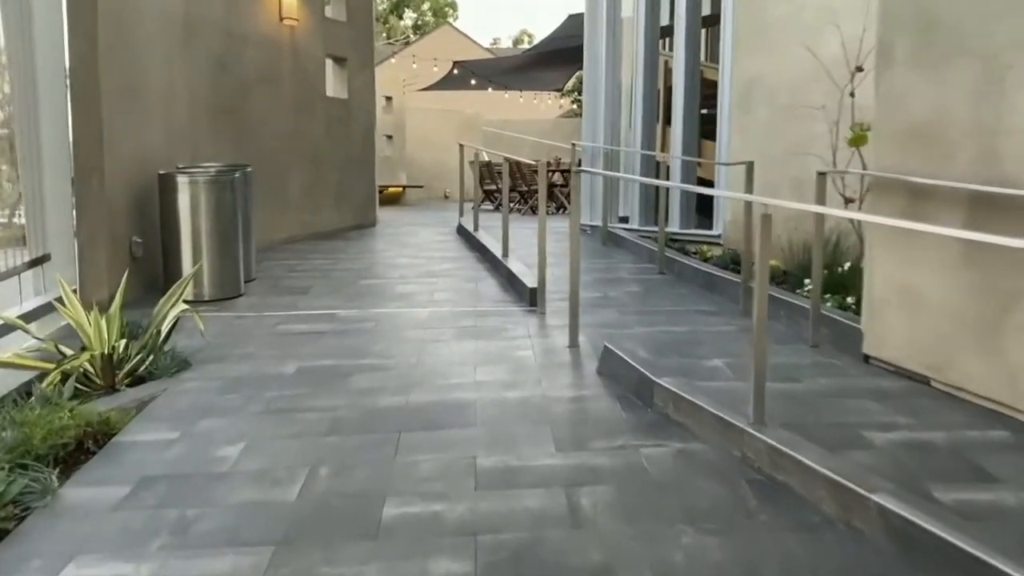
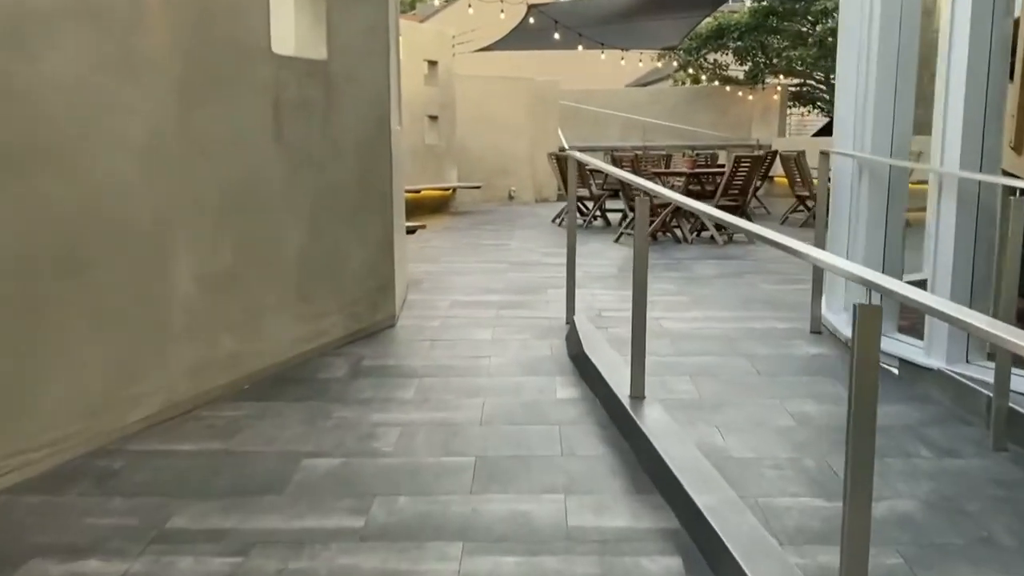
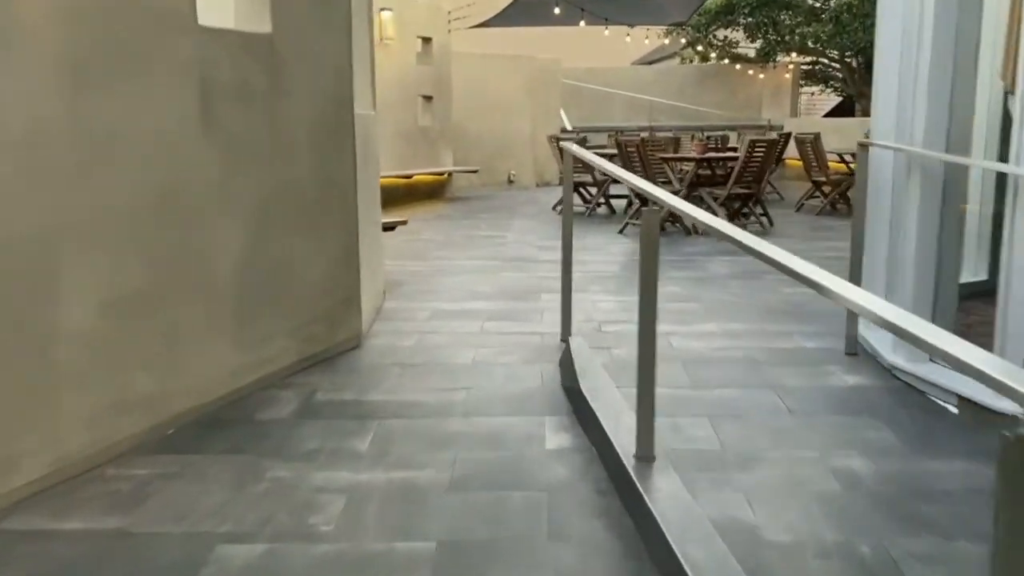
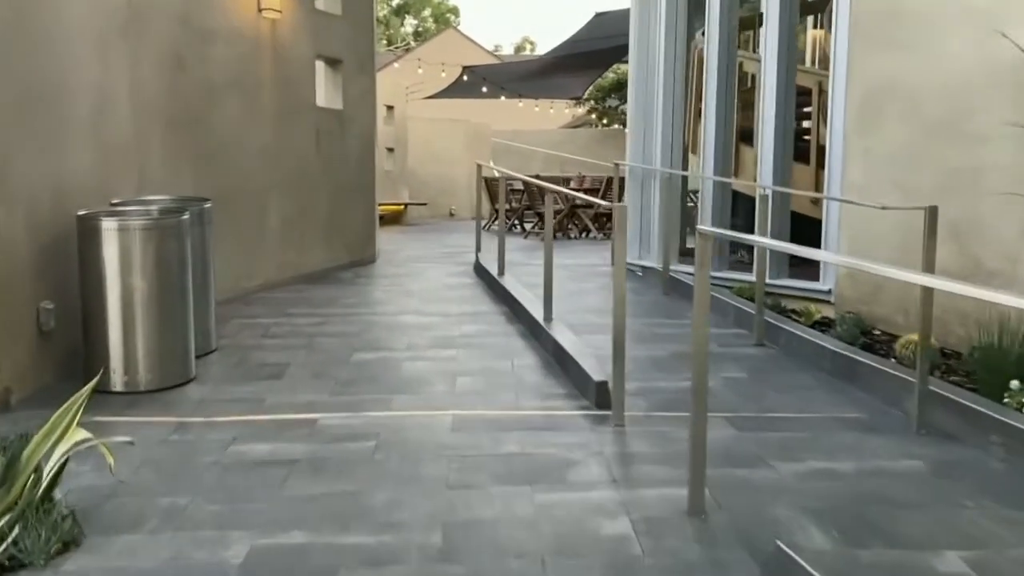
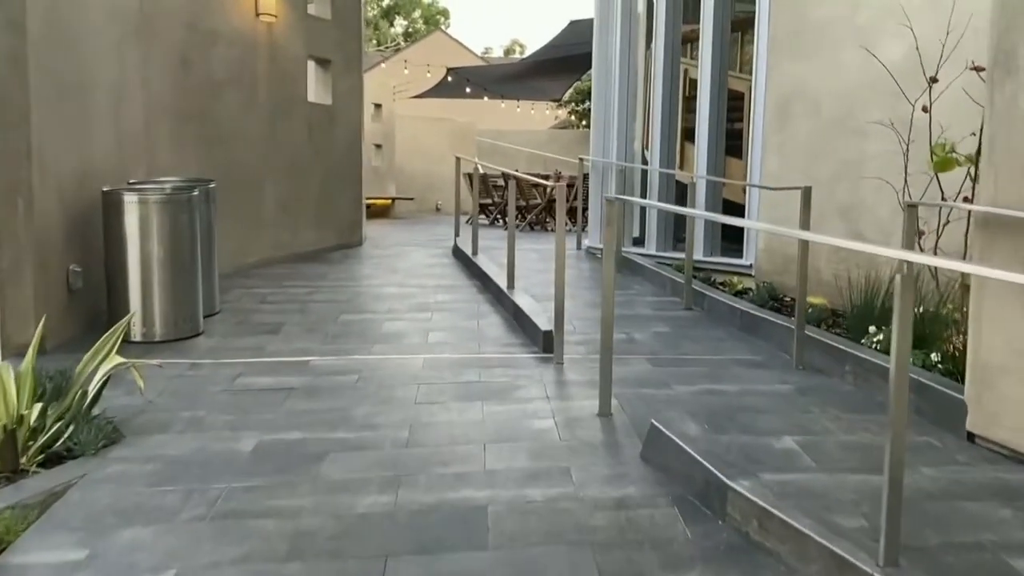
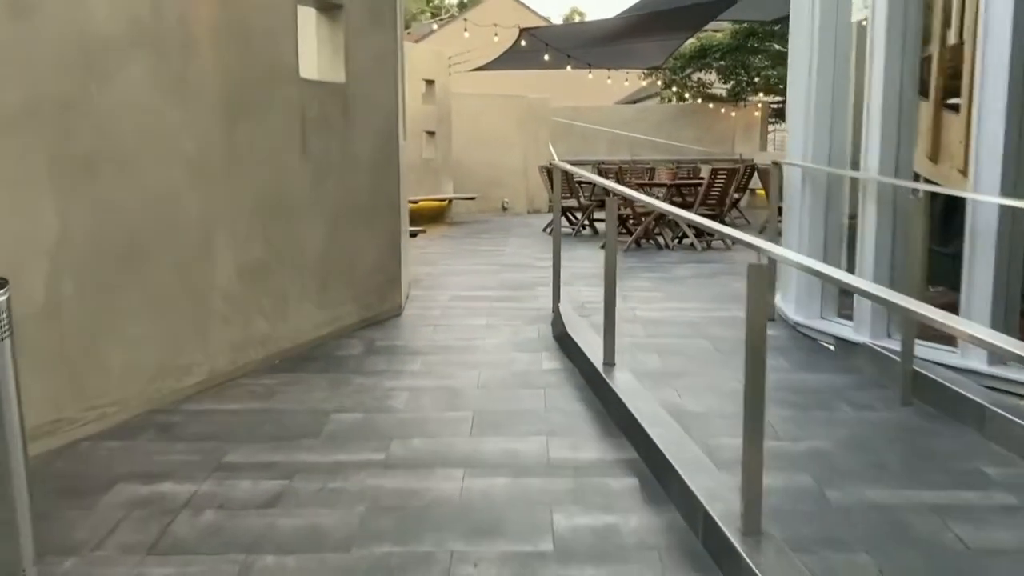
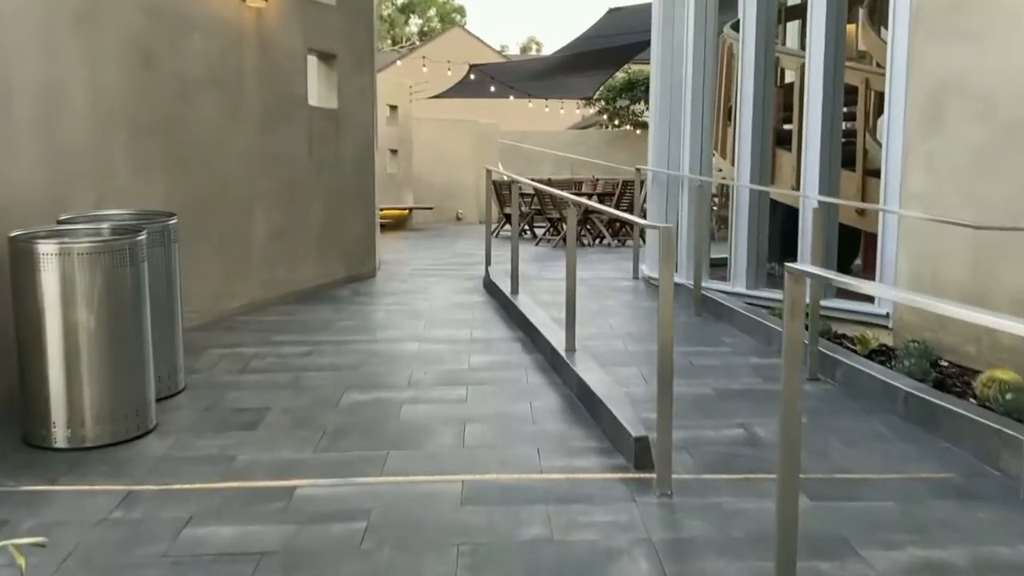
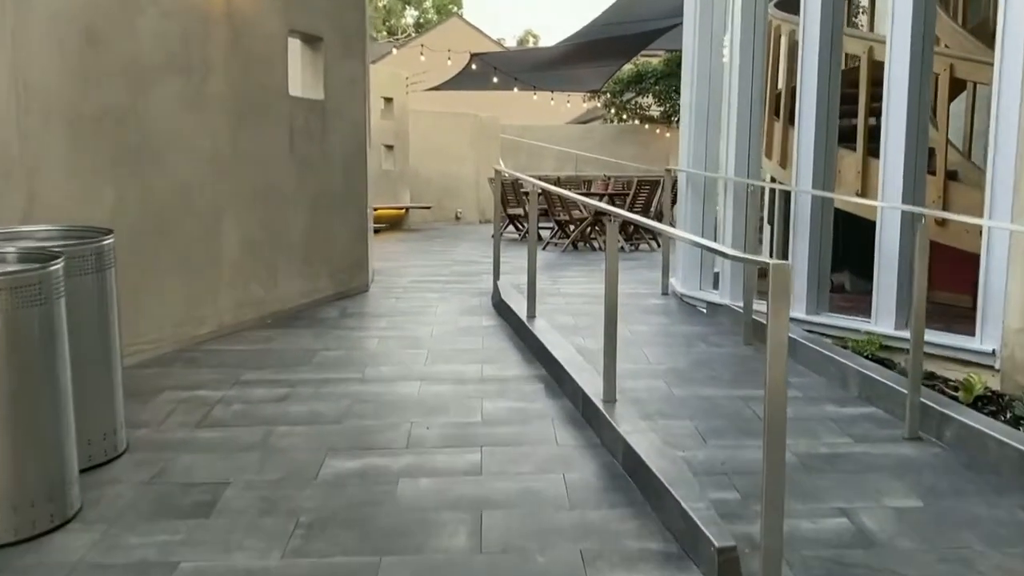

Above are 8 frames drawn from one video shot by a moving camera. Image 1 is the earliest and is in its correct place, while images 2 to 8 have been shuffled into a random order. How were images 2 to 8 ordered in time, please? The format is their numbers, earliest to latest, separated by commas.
5, 4, 7, 8, 6, 2, 3
